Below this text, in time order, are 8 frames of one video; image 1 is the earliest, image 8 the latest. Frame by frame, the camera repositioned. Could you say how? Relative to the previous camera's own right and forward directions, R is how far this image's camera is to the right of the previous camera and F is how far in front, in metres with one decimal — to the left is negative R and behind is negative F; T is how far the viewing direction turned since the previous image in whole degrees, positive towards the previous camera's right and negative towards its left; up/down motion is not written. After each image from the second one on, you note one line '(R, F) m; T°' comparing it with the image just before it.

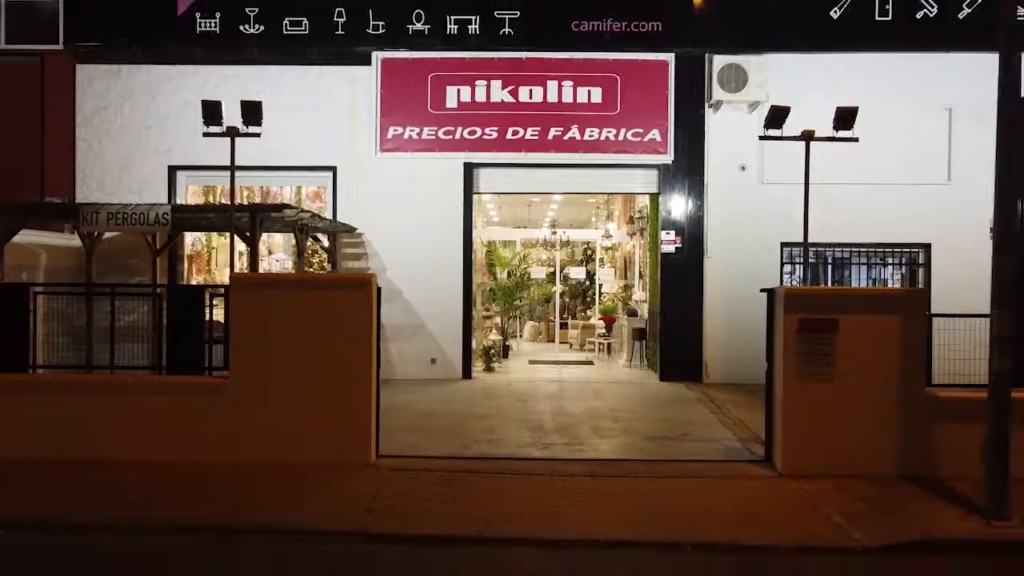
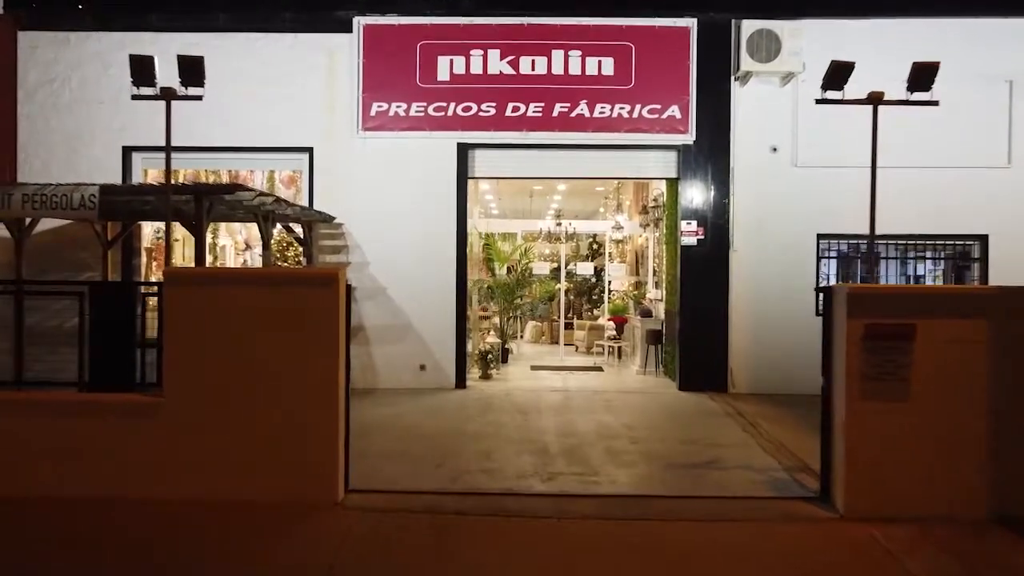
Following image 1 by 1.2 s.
(0.0, +1.2) m; 0°
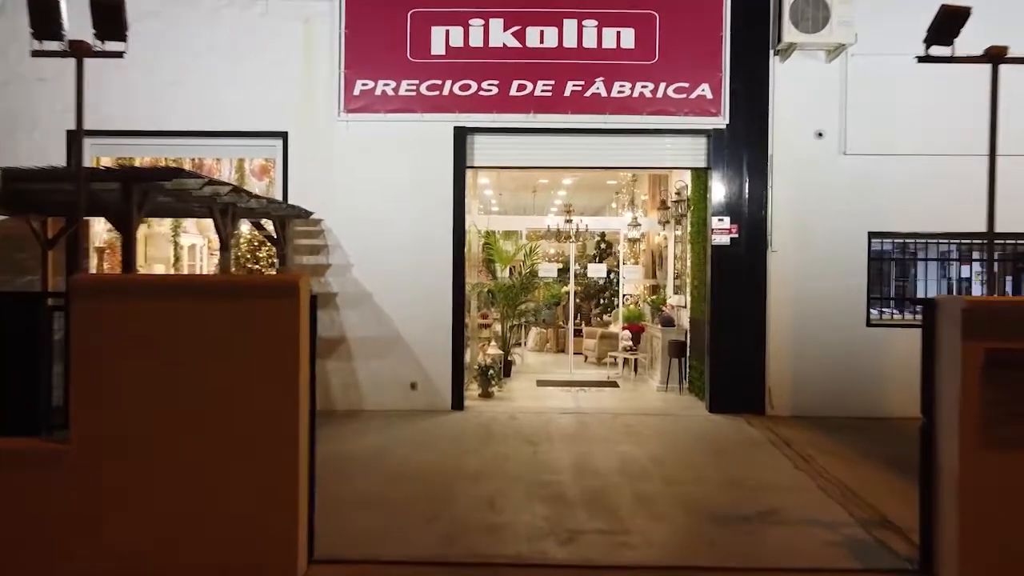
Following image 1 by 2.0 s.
(-0.1, +1.2) m; 0°
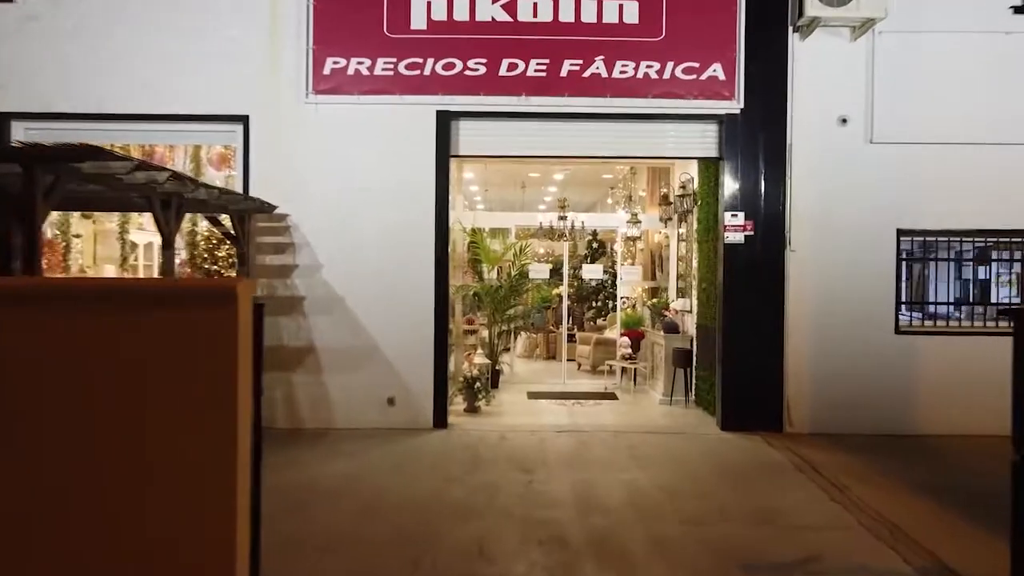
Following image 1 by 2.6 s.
(0.0, +0.8) m; +1°
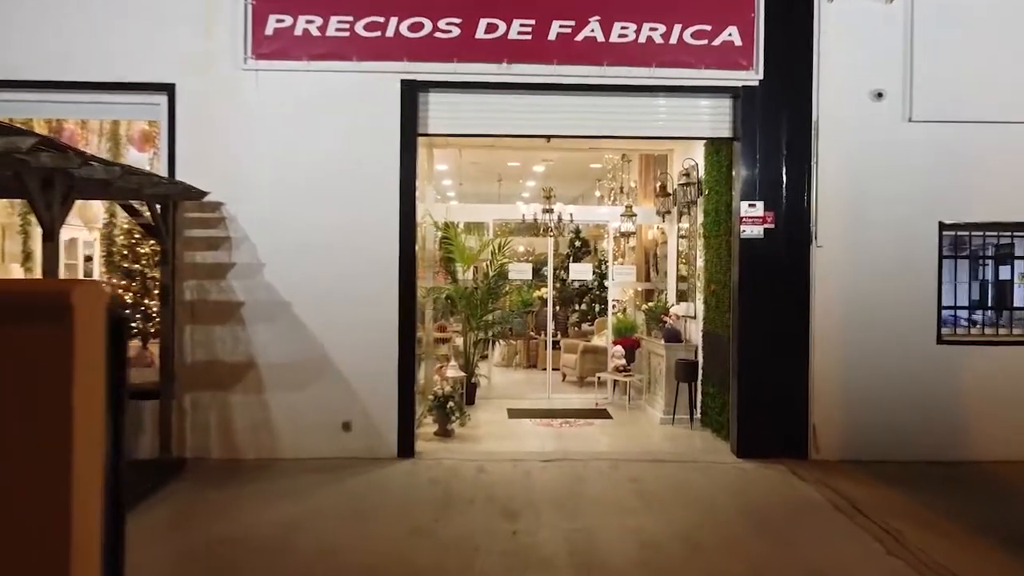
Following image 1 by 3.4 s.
(0.0, +1.1) m; +2°
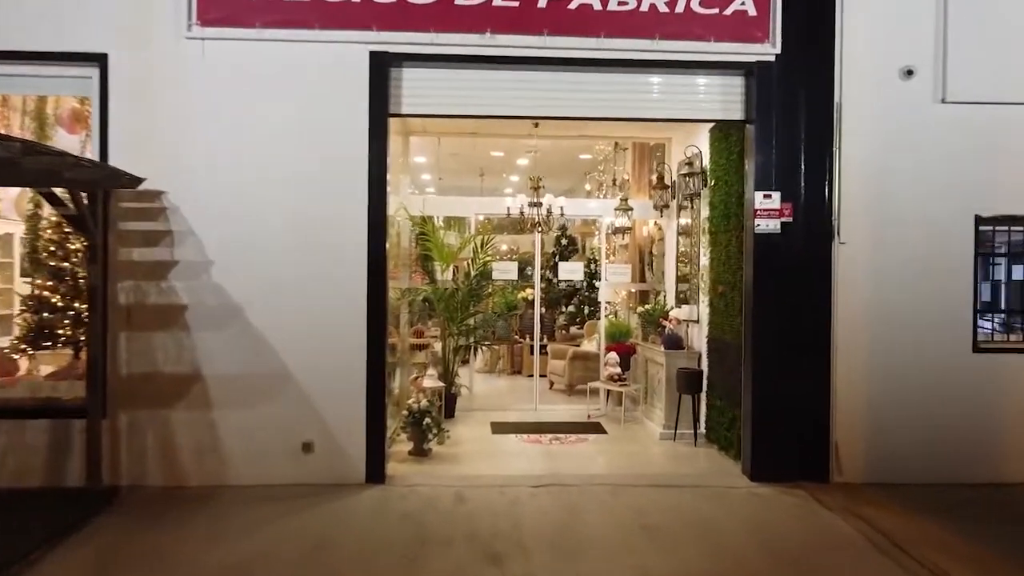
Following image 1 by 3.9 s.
(0.0, +0.7) m; +1°
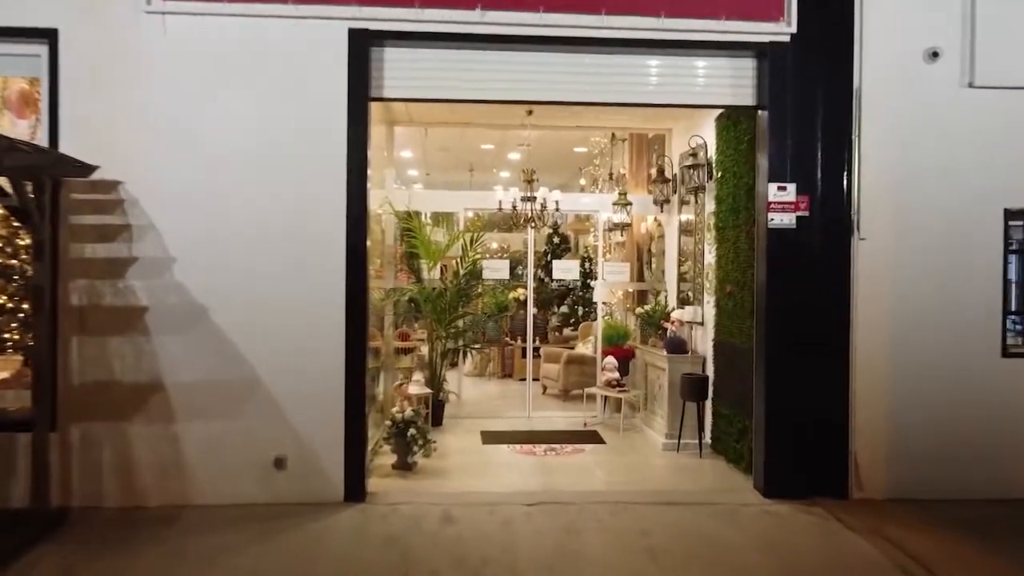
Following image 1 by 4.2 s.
(0.0, +0.4) m; +1°
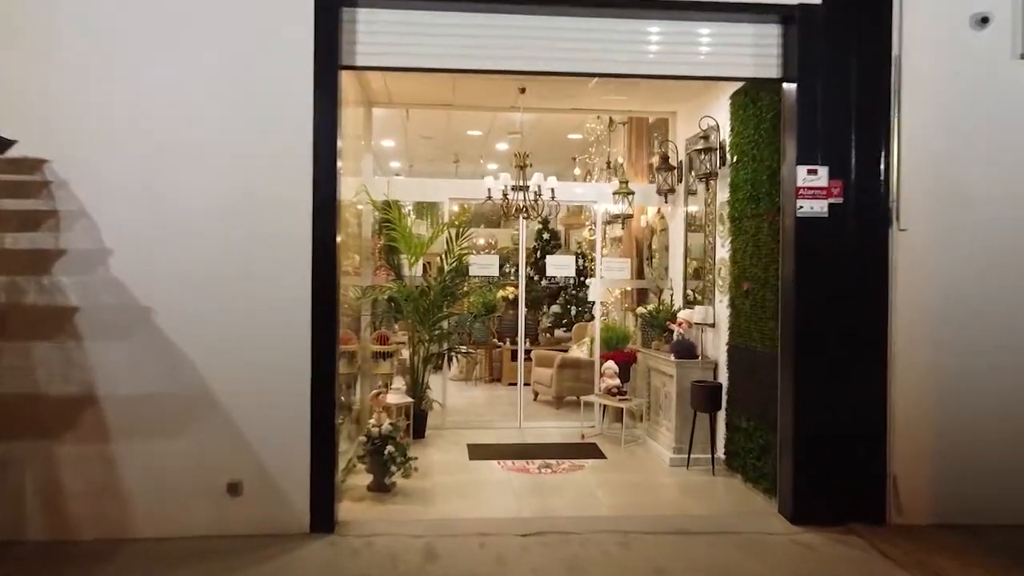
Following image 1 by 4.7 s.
(0.0, +0.6) m; +1°
